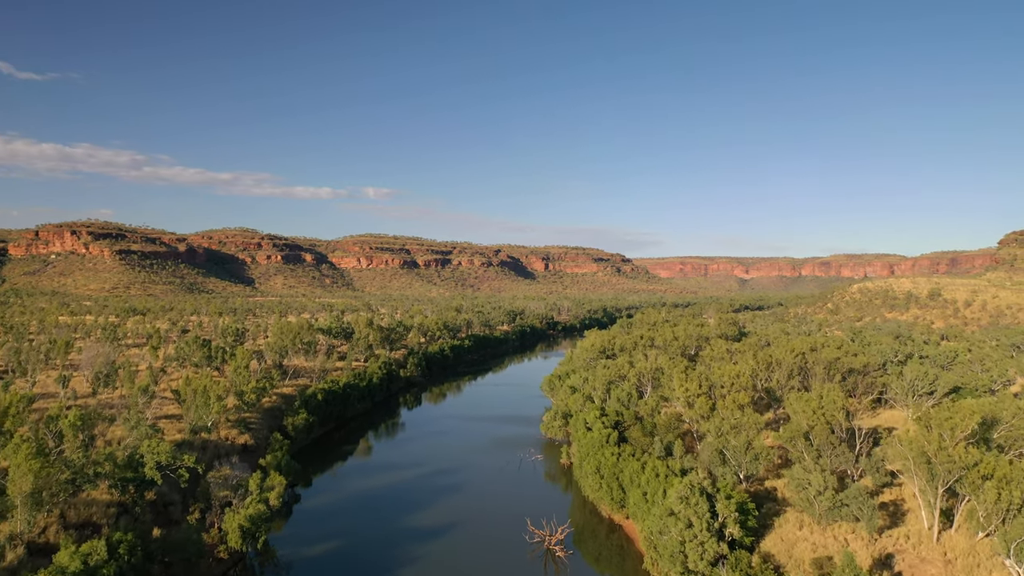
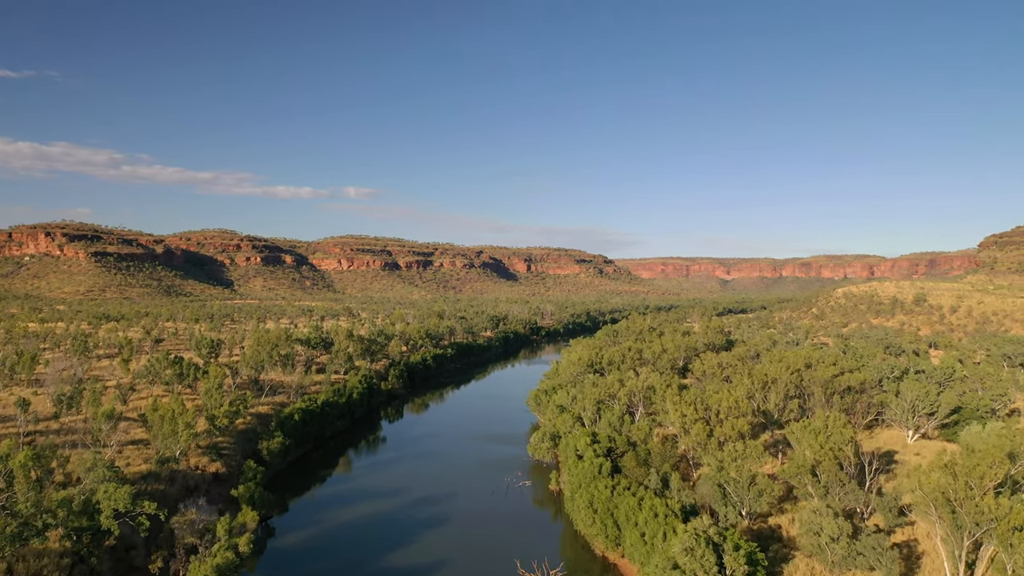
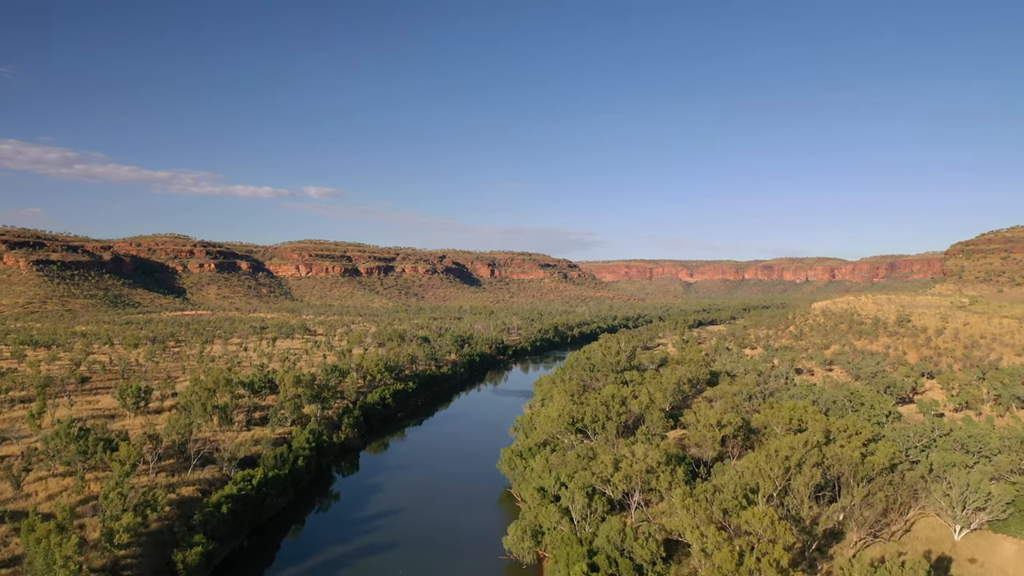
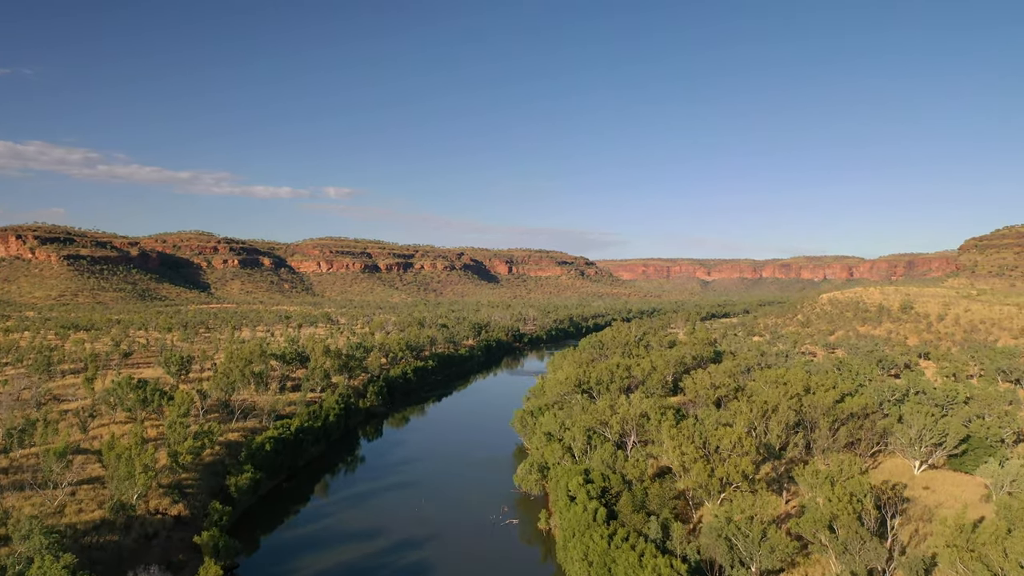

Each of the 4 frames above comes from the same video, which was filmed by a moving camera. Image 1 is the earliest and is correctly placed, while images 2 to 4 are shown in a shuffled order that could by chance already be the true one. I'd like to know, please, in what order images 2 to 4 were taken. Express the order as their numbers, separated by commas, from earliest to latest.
2, 4, 3
